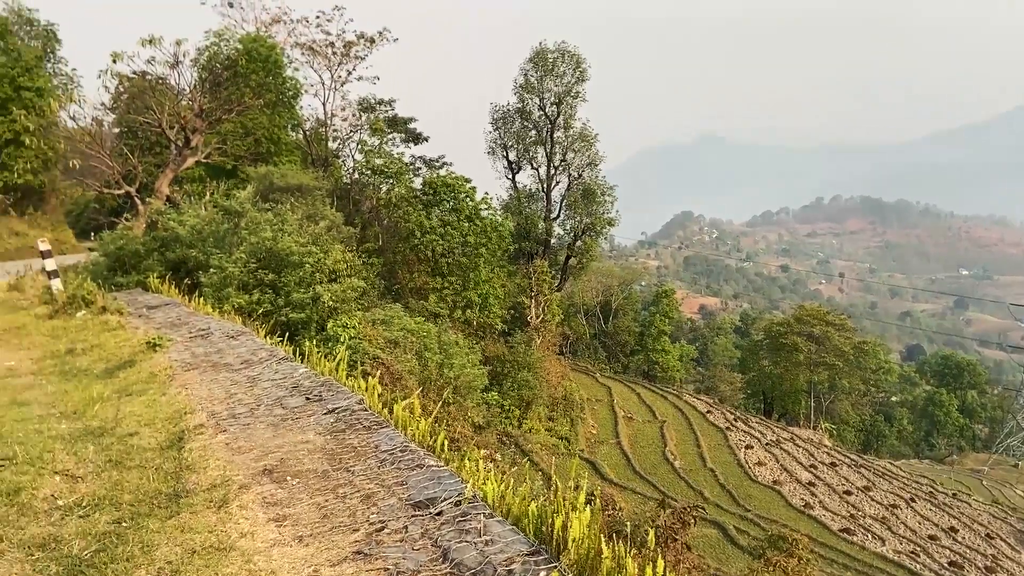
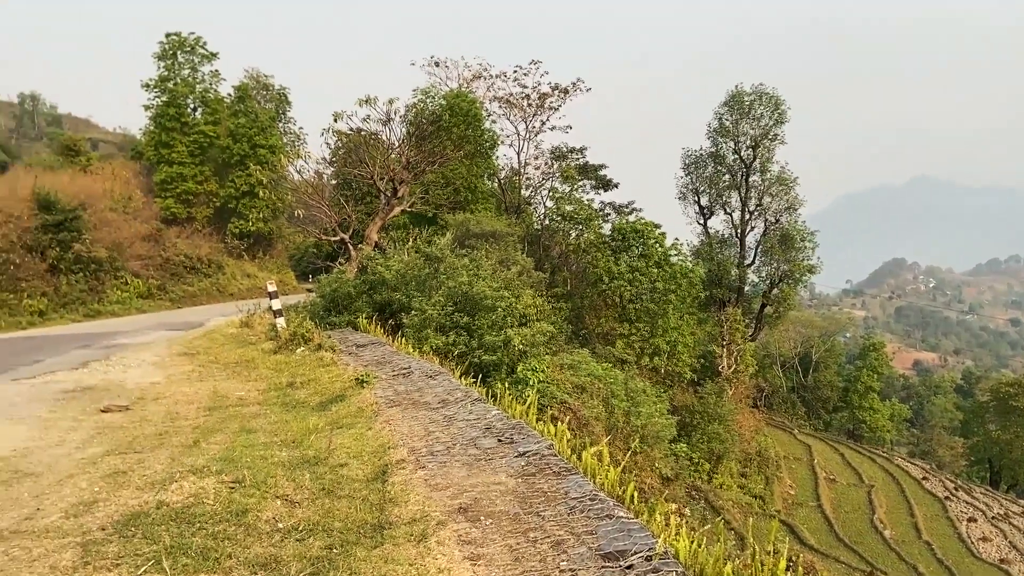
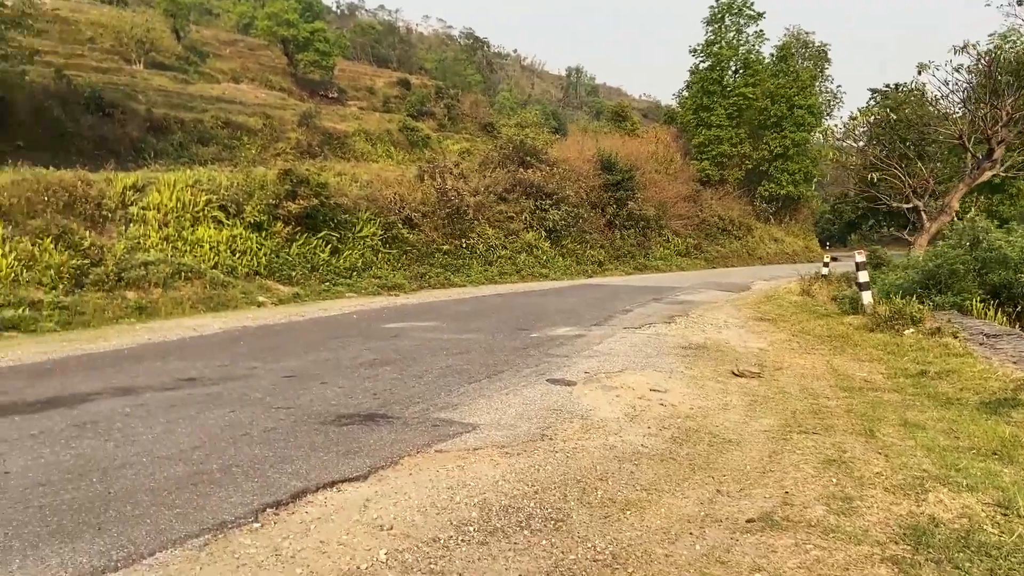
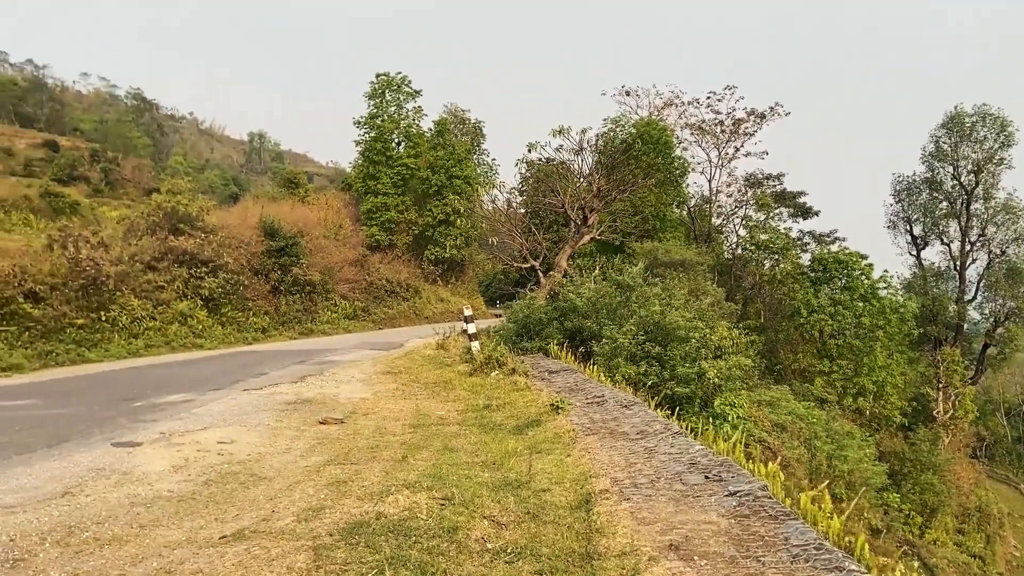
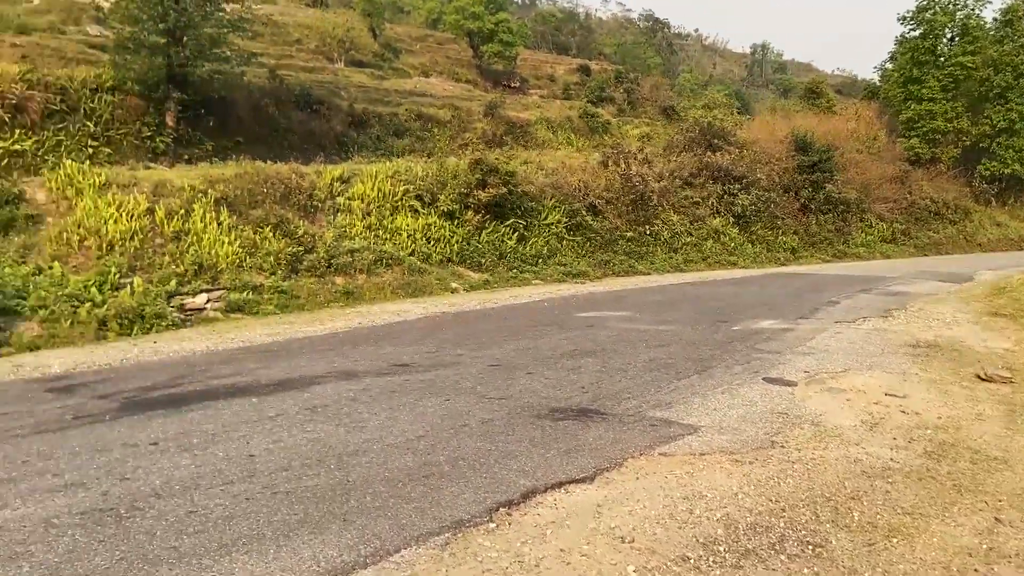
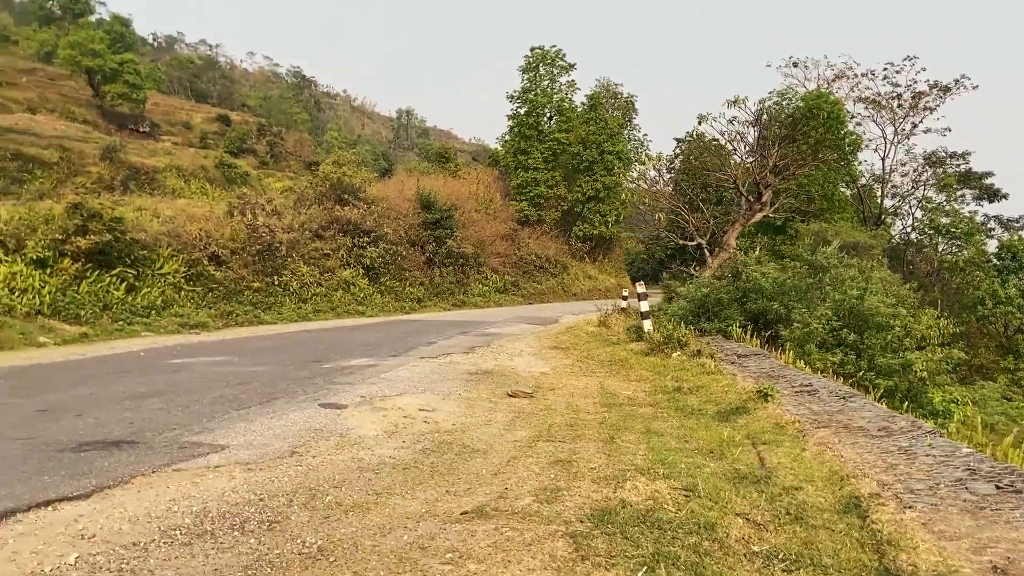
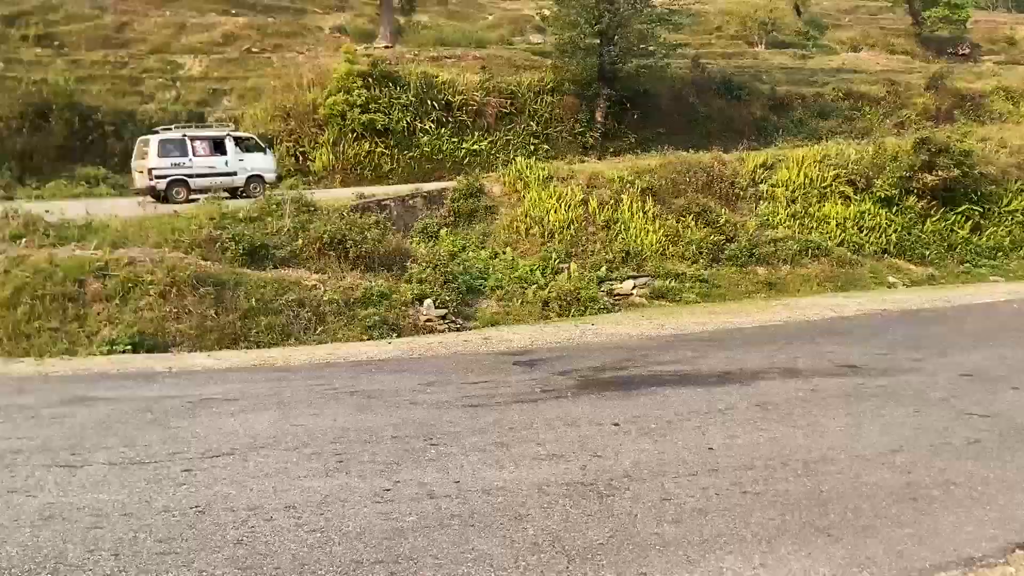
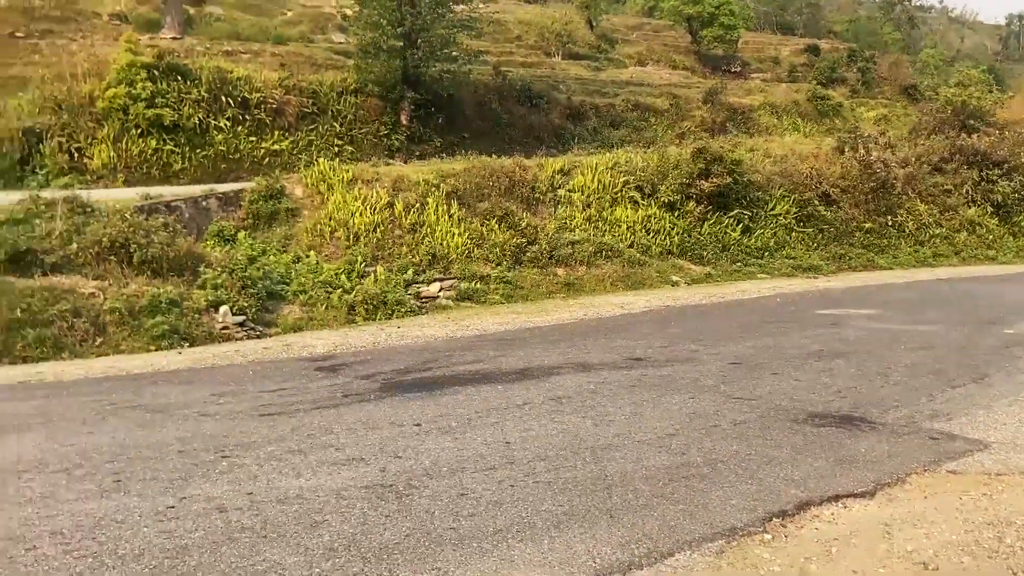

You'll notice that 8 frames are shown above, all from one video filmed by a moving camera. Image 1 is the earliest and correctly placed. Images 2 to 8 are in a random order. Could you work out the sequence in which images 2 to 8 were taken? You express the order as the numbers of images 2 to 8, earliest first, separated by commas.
2, 4, 6, 3, 5, 8, 7
